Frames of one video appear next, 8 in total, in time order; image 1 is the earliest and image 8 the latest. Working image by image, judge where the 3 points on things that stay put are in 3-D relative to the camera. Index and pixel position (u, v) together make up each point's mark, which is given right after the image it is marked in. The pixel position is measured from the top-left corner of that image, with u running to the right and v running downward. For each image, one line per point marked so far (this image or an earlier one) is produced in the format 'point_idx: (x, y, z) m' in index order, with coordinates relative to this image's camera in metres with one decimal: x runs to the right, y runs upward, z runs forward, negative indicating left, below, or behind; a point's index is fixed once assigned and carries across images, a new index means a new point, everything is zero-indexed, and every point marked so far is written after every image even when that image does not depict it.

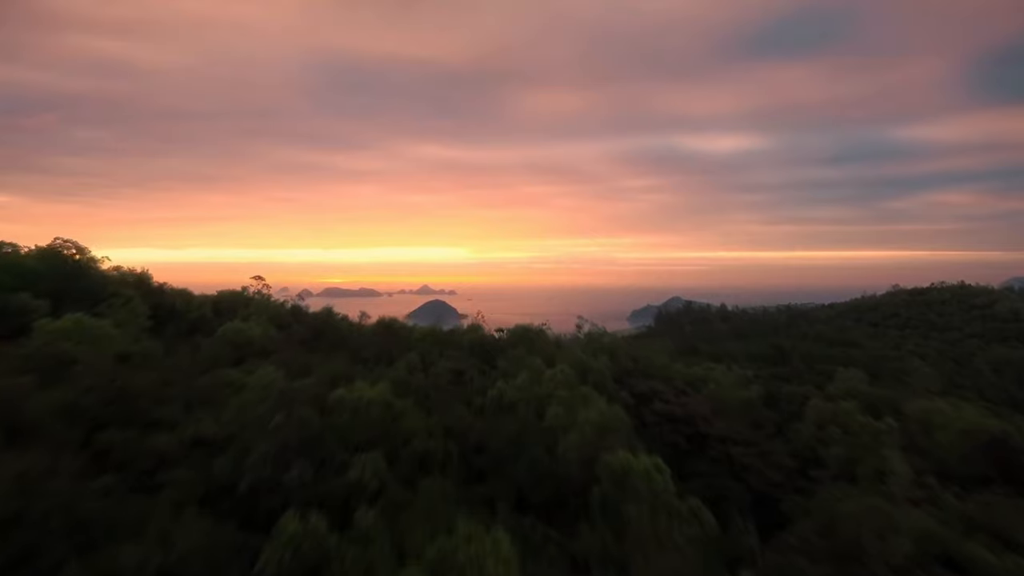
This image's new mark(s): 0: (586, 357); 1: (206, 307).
0: (+1.0, -0.9, +8.5) m
1: (-4.3, -0.3, +9.0) m
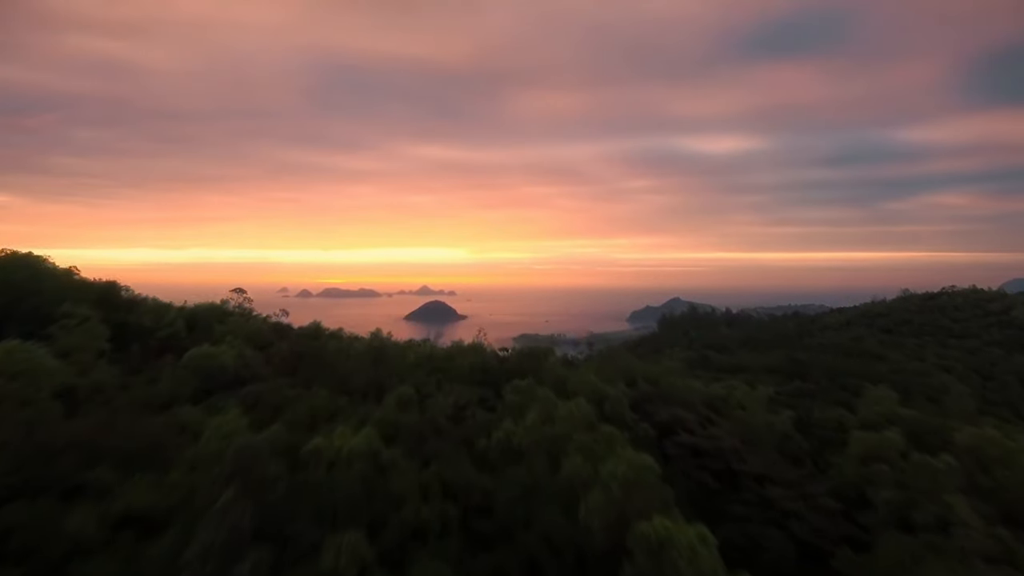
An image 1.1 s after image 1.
0: (+1.1, -1.1, +7.6) m
1: (-4.2, -0.5, +8.1) m
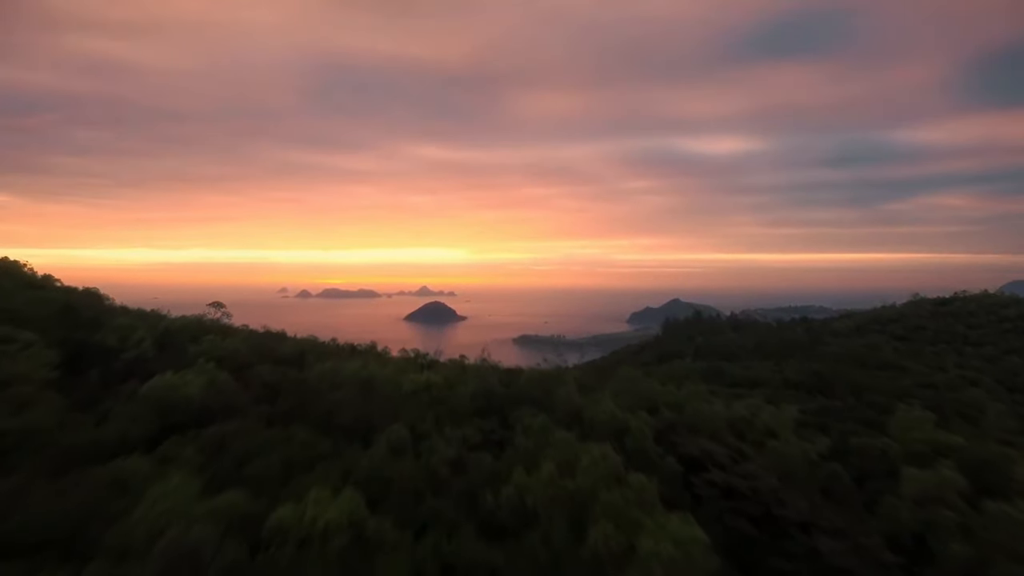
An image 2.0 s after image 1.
0: (+1.1, -1.3, +6.8) m
1: (-4.1, -0.6, +7.3) m
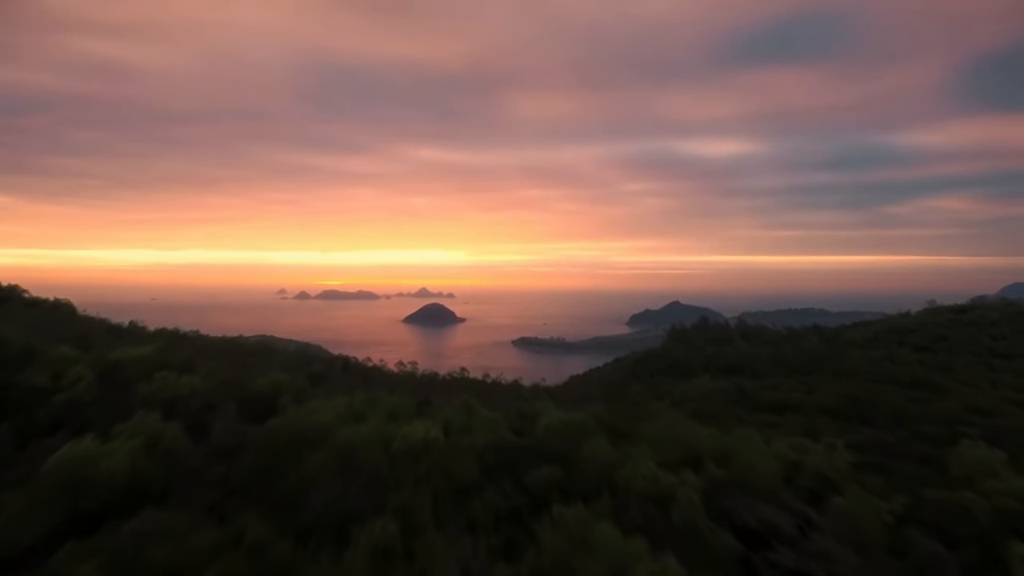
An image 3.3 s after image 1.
0: (+1.3, -1.6, +5.5) m
1: (-4.0, -0.9, +6.0) m
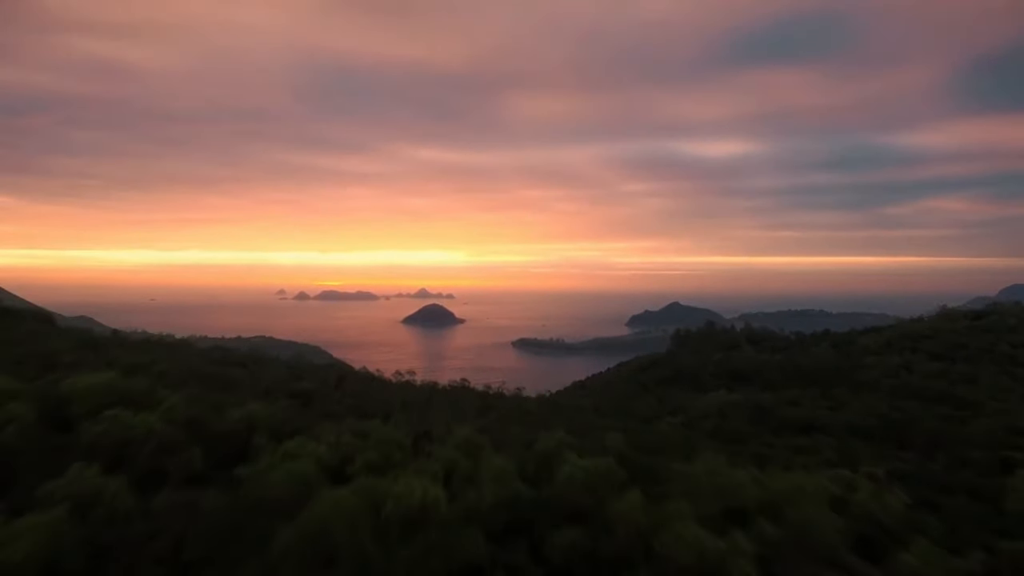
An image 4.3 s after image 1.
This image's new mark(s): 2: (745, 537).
0: (+1.4, -1.8, +4.6) m
1: (-3.9, -1.1, +5.0) m
2: (+1.8, -1.9, +5.0) m
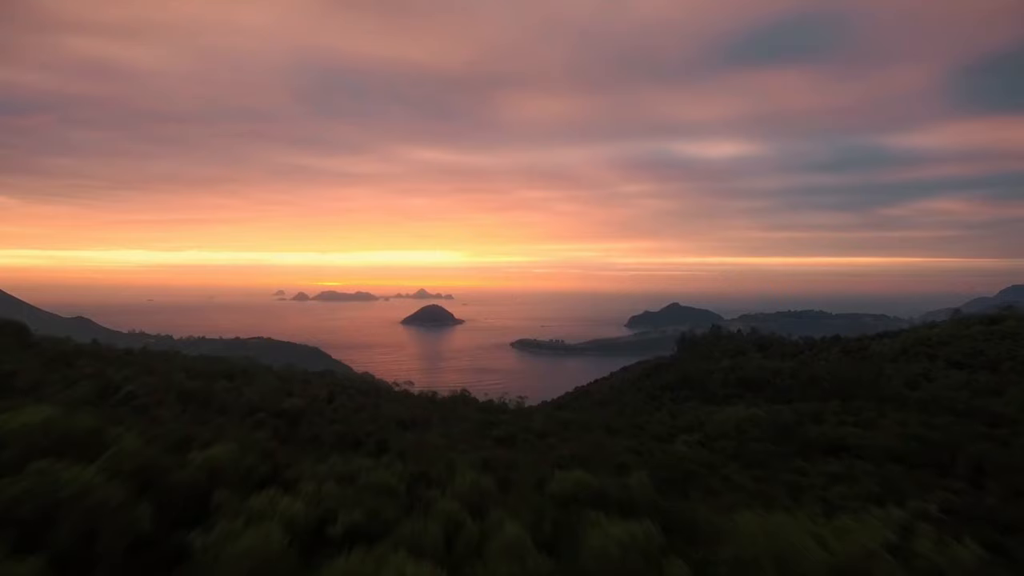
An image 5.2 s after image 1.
0: (+1.5, -1.9, +3.6) m
1: (-3.8, -1.3, +4.1) m
2: (+1.9, -2.1, +4.0) m
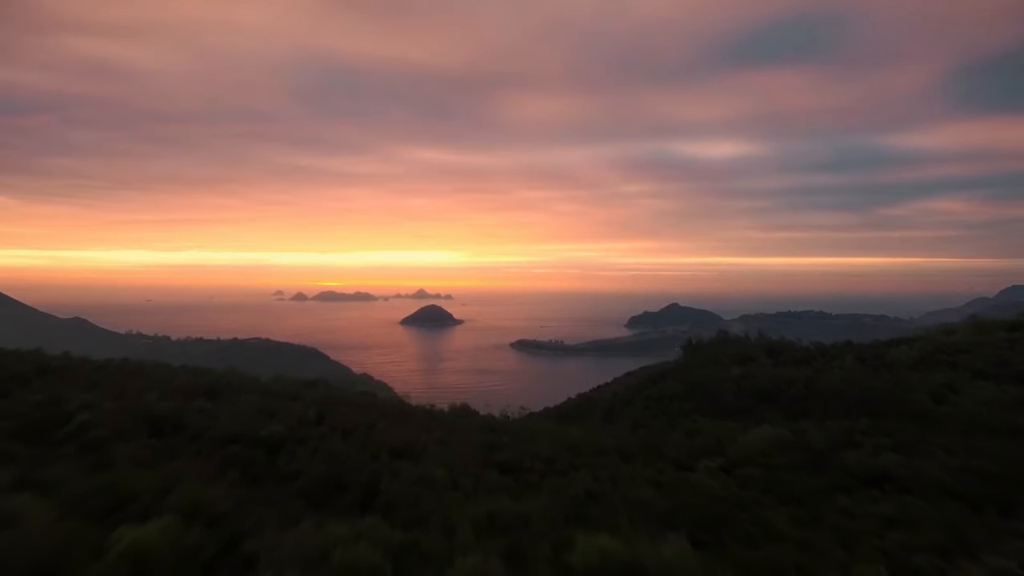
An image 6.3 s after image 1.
0: (+1.6, -2.2, +2.5) m
1: (-3.7, -1.5, +2.9) m
2: (+2.0, -2.3, +2.9) m
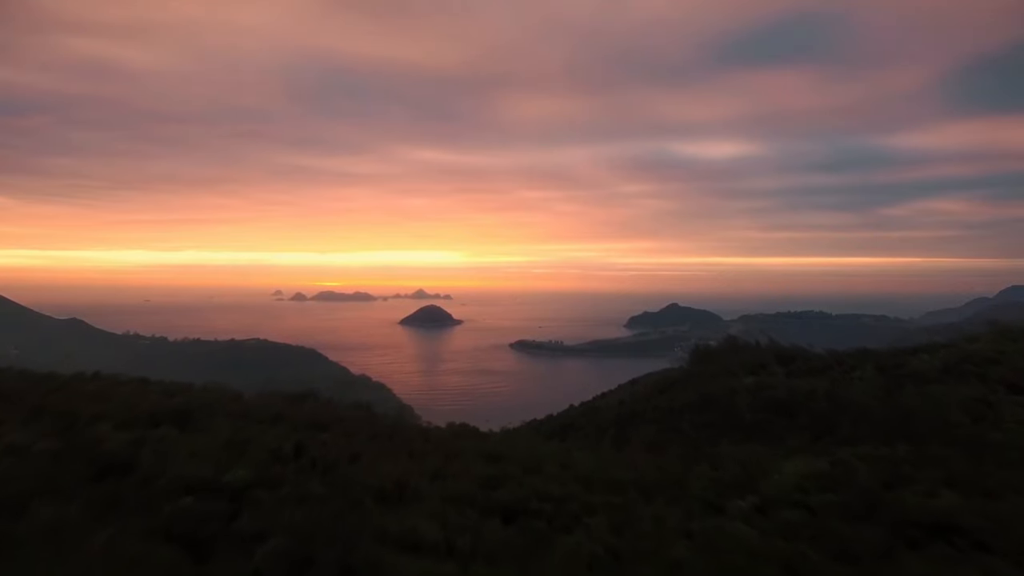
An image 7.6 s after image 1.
0: (+1.7, -2.4, +1.0) m
1: (-3.6, -1.7, +1.5) m
2: (+2.1, -2.6, +1.4) m
